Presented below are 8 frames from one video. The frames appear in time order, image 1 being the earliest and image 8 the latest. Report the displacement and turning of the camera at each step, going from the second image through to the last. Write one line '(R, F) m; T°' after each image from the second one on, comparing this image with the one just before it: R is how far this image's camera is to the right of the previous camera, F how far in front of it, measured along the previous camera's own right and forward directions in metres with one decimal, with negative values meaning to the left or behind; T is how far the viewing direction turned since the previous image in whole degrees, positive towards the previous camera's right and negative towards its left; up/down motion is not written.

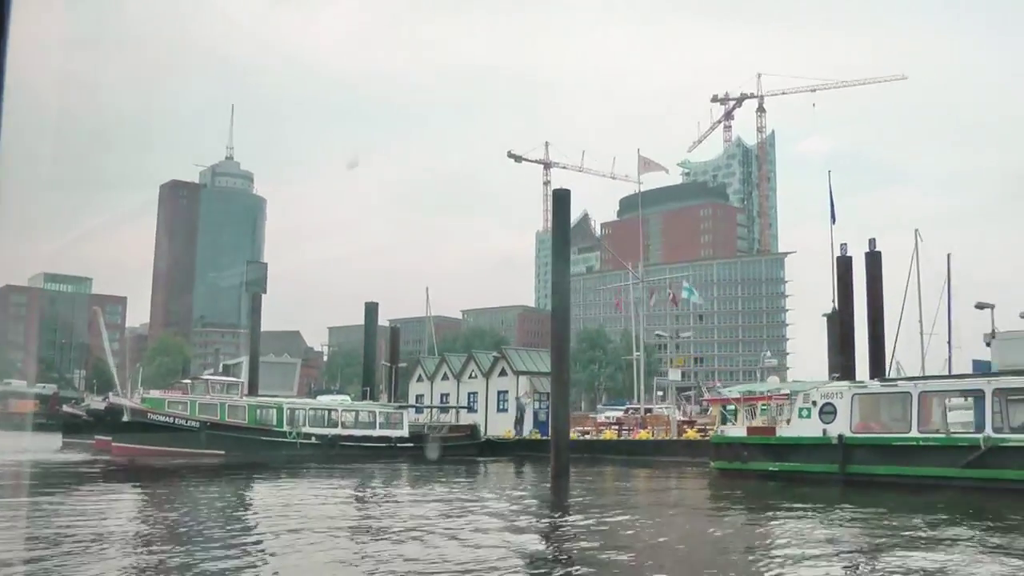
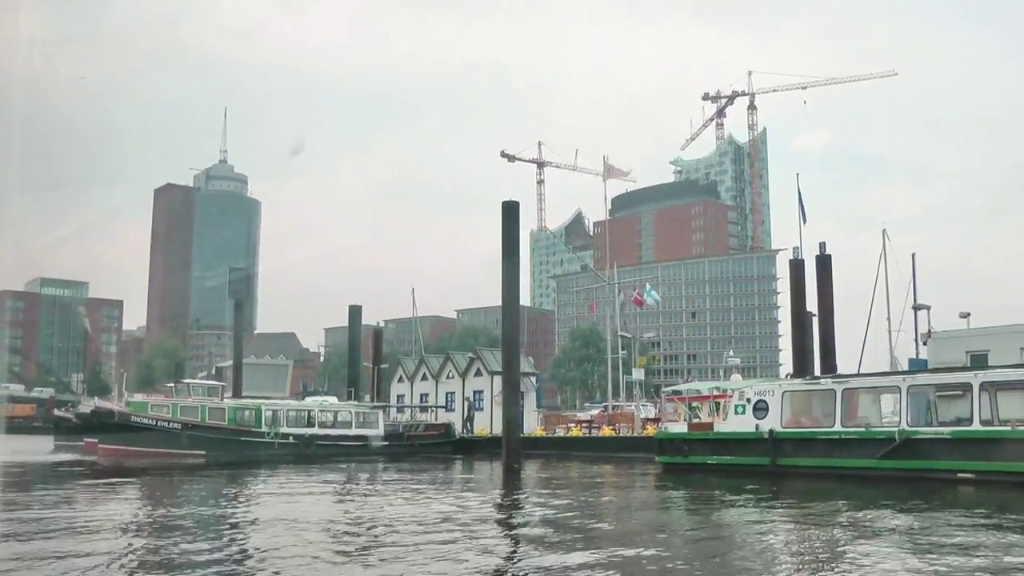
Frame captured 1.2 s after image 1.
(+0.7, -0.7) m; 0°
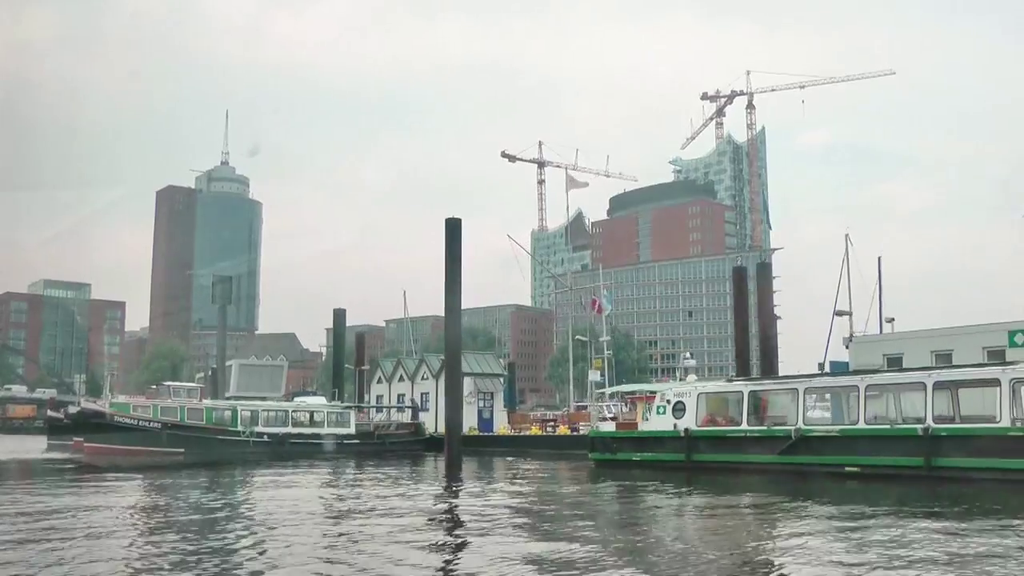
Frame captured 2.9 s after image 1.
(+1.0, -1.1) m; 0°
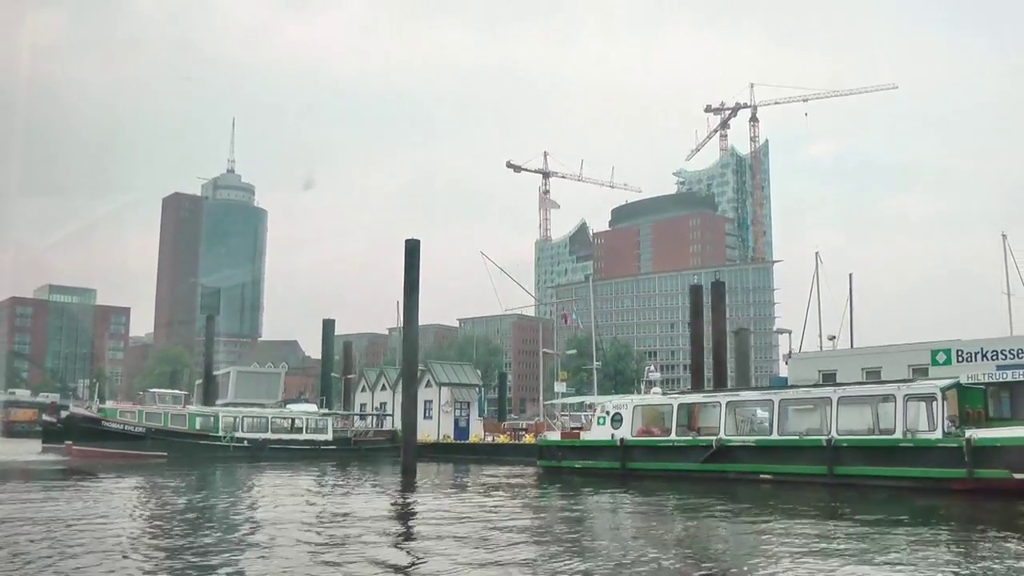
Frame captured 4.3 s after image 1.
(+0.9, -1.0) m; 0°
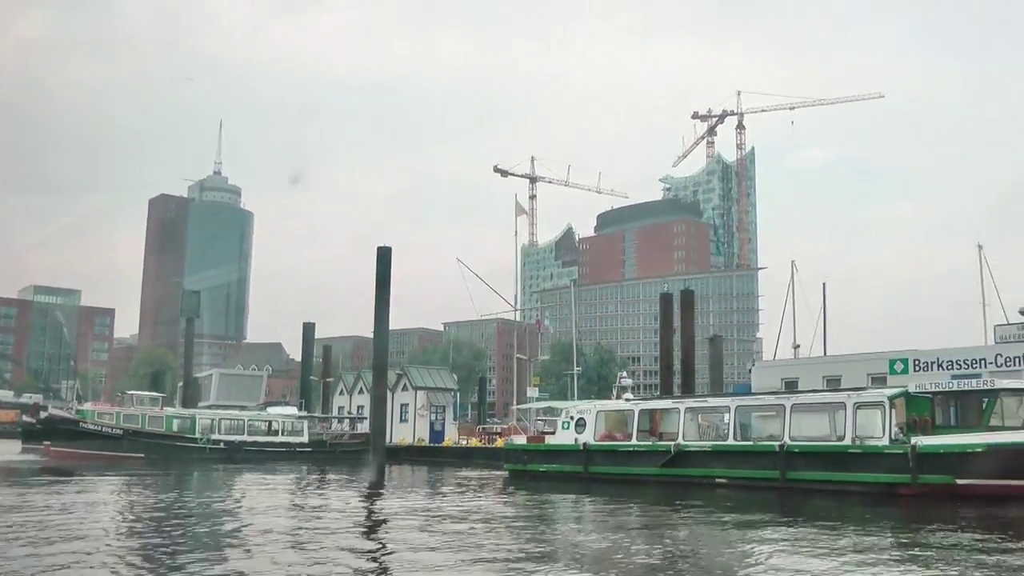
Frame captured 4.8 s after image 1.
(+0.3, -0.3) m; +1°
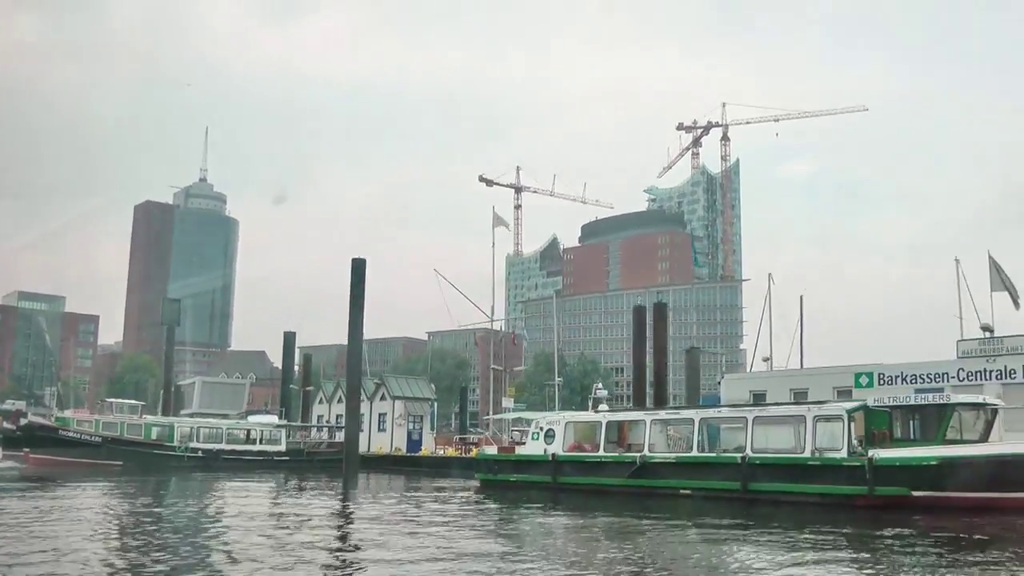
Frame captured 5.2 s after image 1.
(+0.2, -0.2) m; +1°
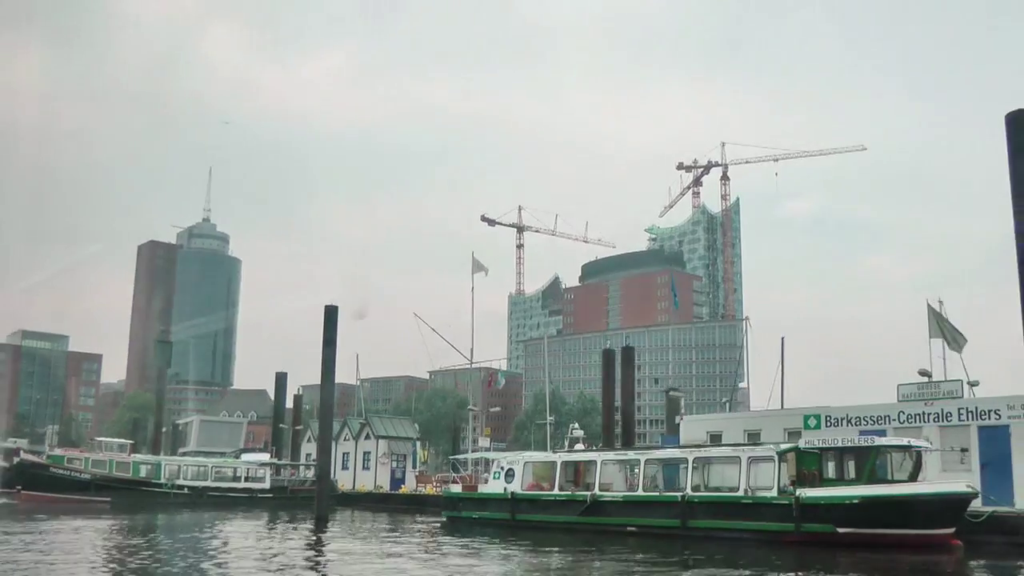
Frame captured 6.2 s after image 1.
(+0.8, -0.9) m; 0°
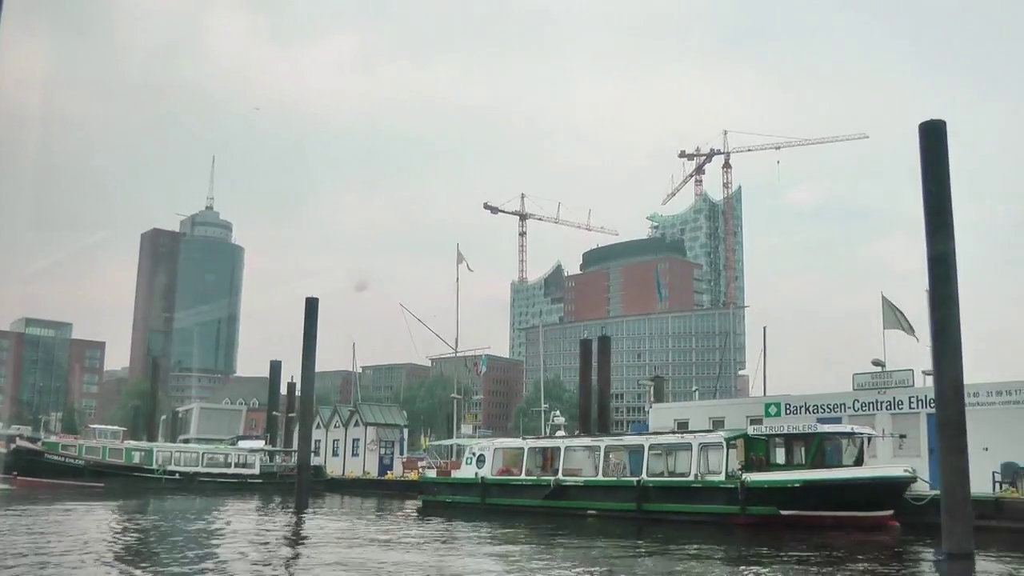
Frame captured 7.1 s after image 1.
(+0.6, -0.7) m; 0°
